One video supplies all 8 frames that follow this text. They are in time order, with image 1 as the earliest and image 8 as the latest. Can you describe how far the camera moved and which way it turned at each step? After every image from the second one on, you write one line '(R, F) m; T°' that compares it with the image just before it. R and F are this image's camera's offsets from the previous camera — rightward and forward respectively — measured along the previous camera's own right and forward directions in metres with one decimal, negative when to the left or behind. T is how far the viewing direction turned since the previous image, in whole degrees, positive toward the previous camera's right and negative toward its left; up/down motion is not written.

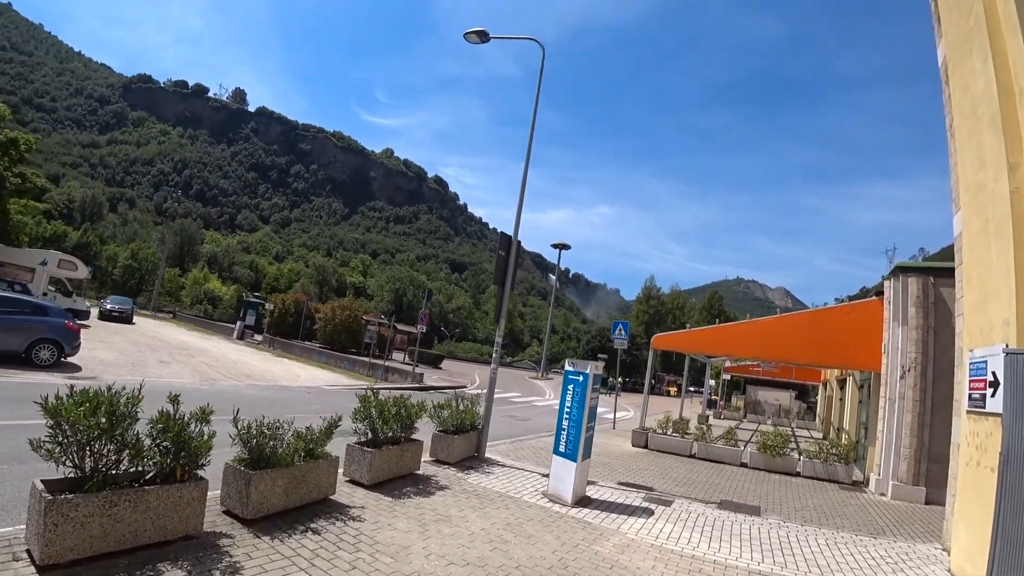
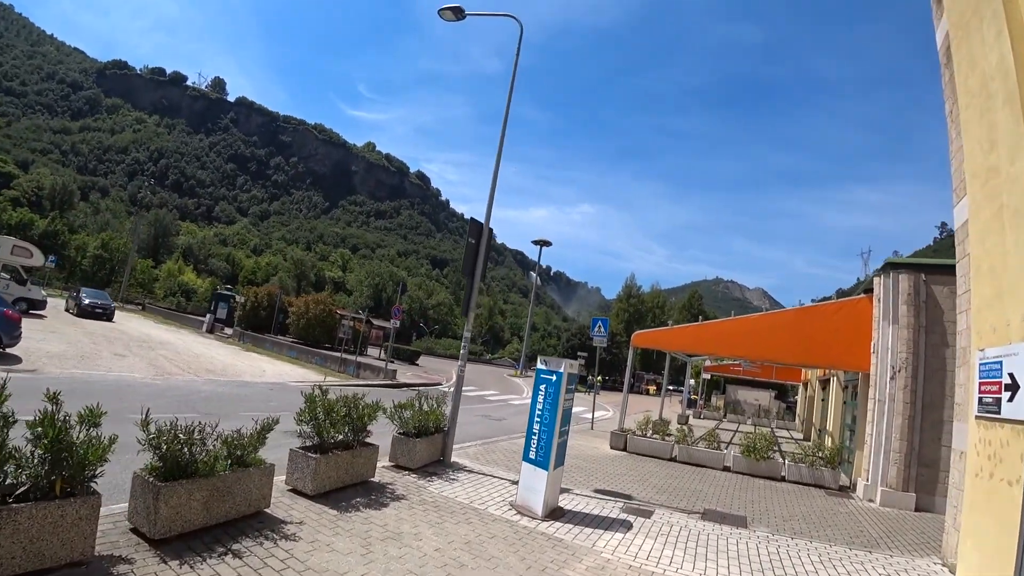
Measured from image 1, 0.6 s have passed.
(+0.2, +0.7) m; +2°
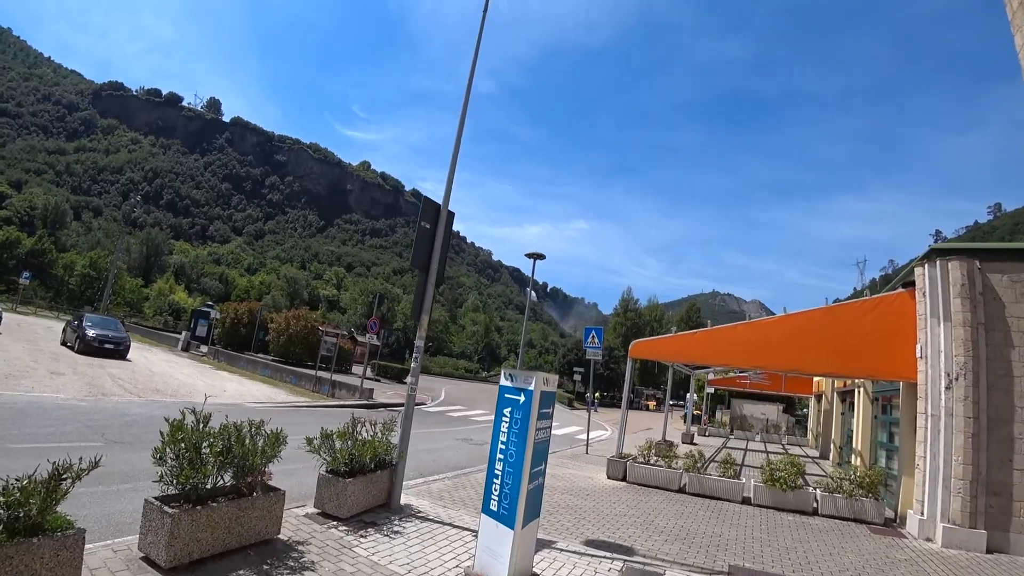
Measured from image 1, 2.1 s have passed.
(+0.4, +1.9) m; 0°
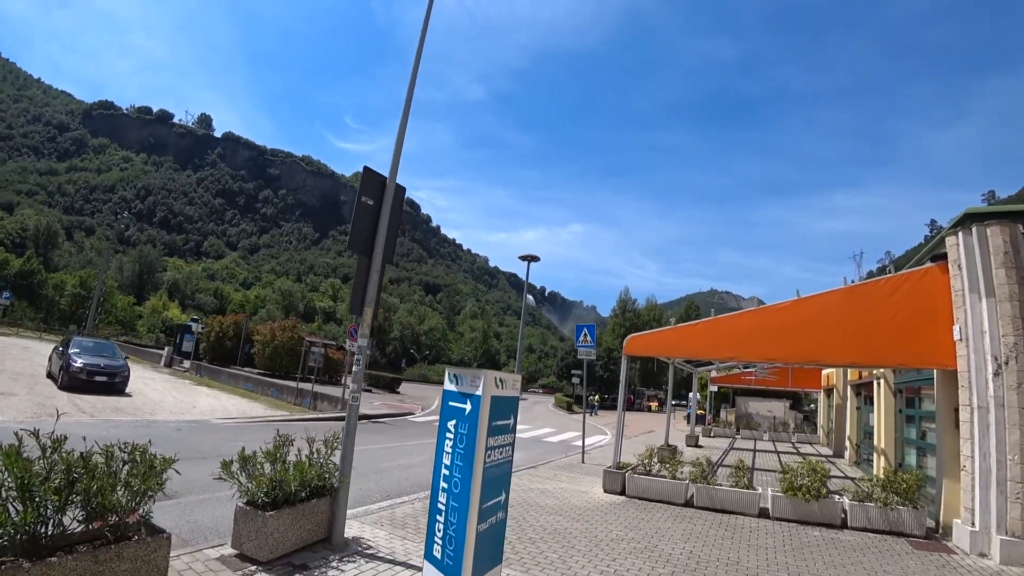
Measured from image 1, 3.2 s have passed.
(+0.4, +1.2) m; 0°
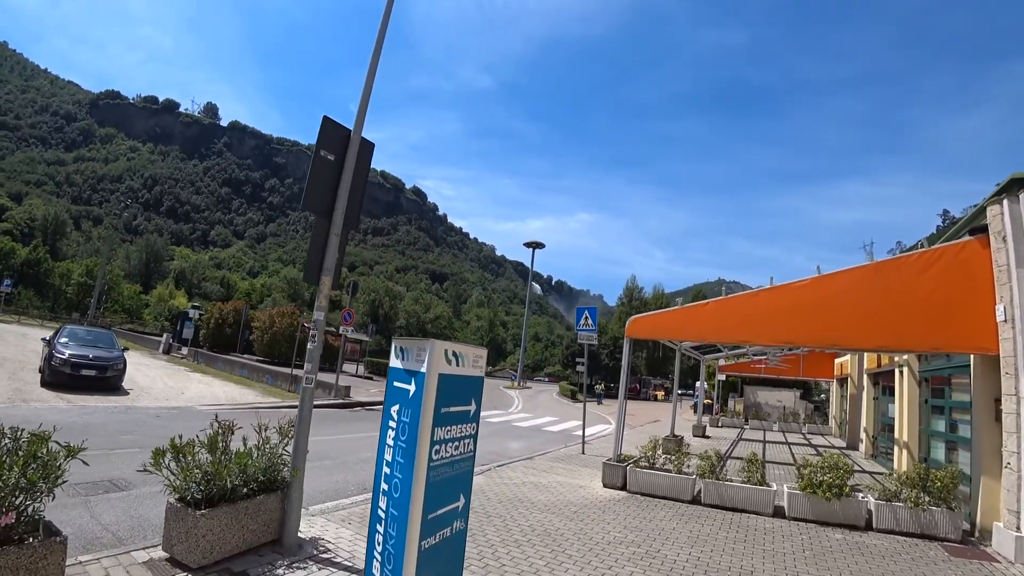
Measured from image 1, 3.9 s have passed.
(+0.2, +0.8) m; -1°
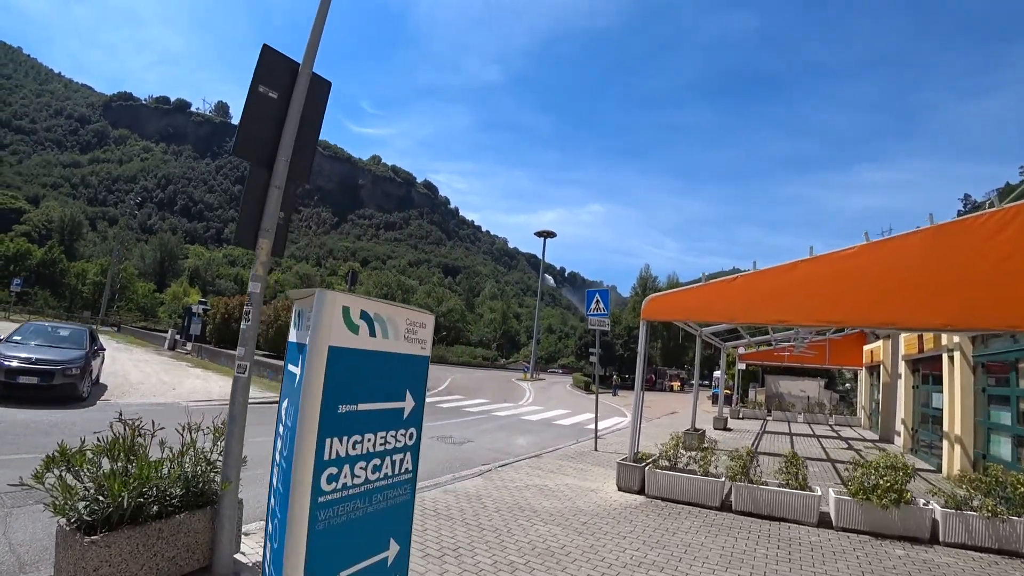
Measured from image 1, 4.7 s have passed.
(+0.2, +1.0) m; -1°
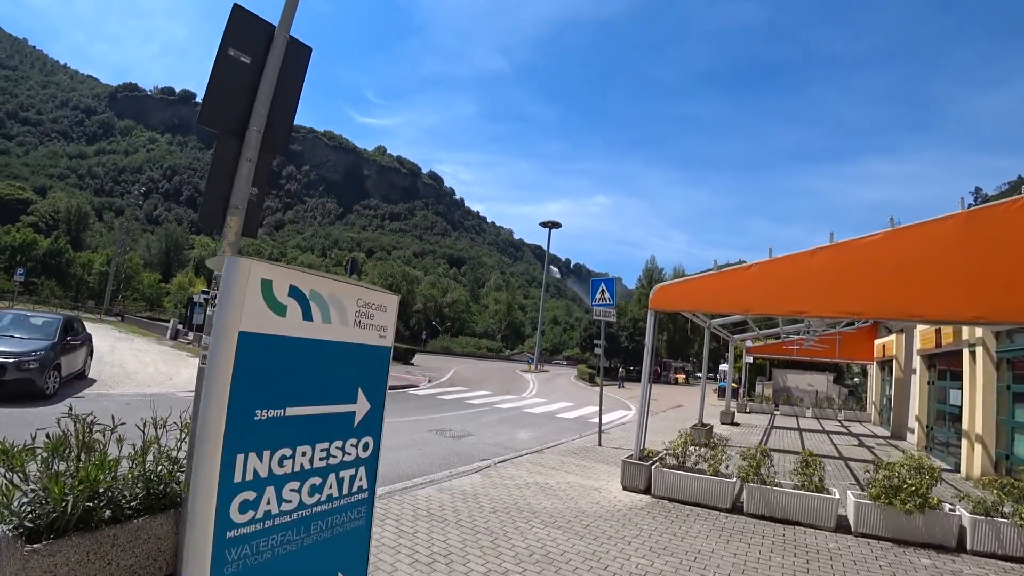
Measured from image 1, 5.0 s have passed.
(+0.1, +0.4) m; -1°
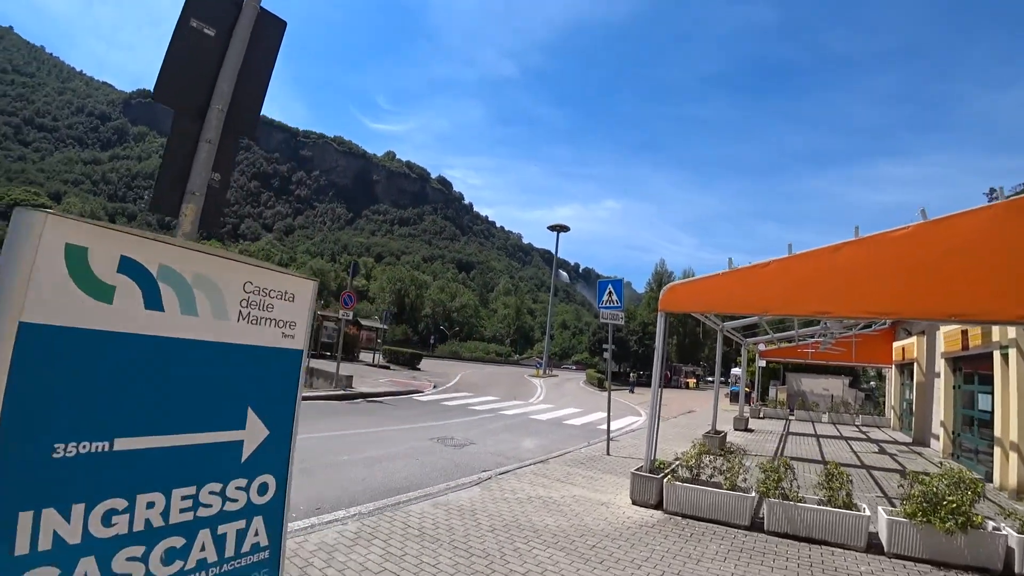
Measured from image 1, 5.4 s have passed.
(+0.1, +0.4) m; -1°
